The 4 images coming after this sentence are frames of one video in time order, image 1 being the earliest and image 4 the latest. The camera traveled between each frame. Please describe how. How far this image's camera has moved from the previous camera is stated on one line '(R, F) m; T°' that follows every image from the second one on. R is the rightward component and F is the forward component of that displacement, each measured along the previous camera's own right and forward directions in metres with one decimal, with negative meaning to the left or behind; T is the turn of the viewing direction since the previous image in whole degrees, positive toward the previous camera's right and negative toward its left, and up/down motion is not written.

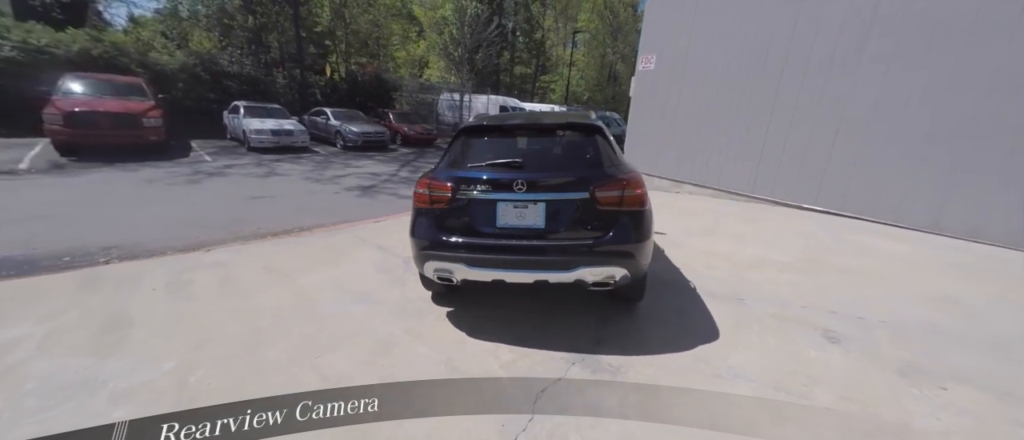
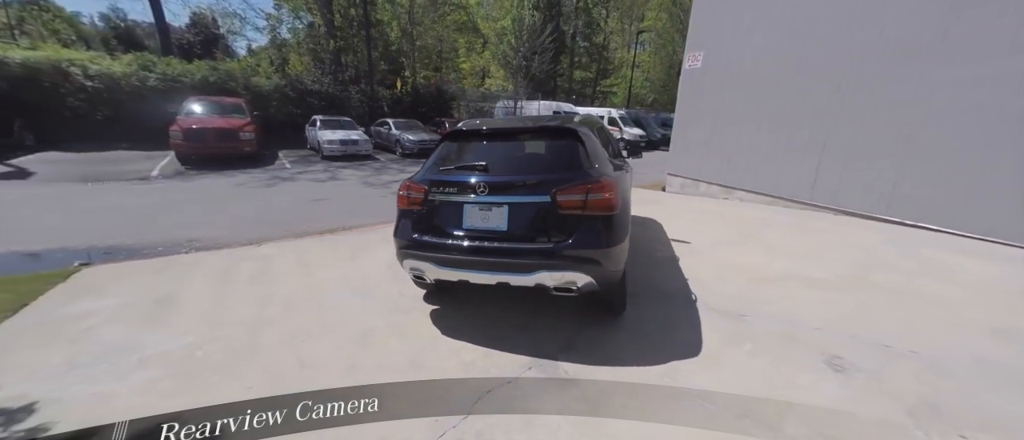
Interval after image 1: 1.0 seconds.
(+0.8, 0.0) m; -11°
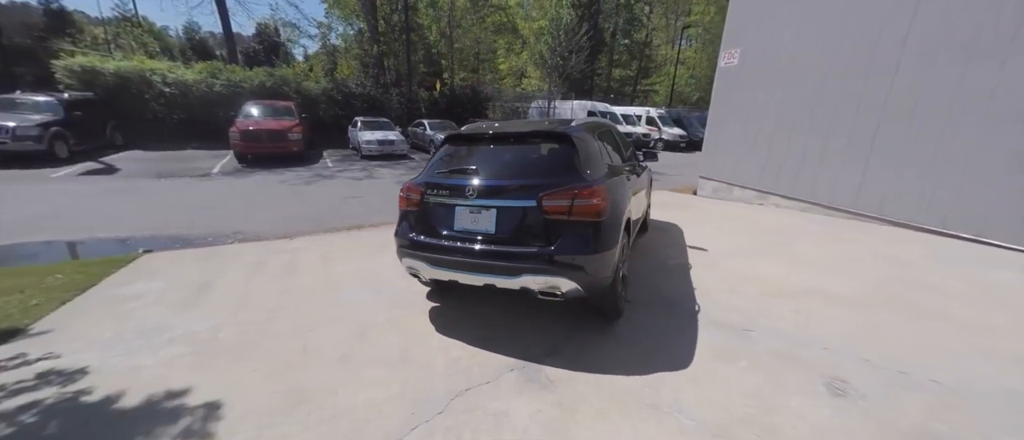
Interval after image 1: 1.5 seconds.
(+0.4, 0.0) m; -7°
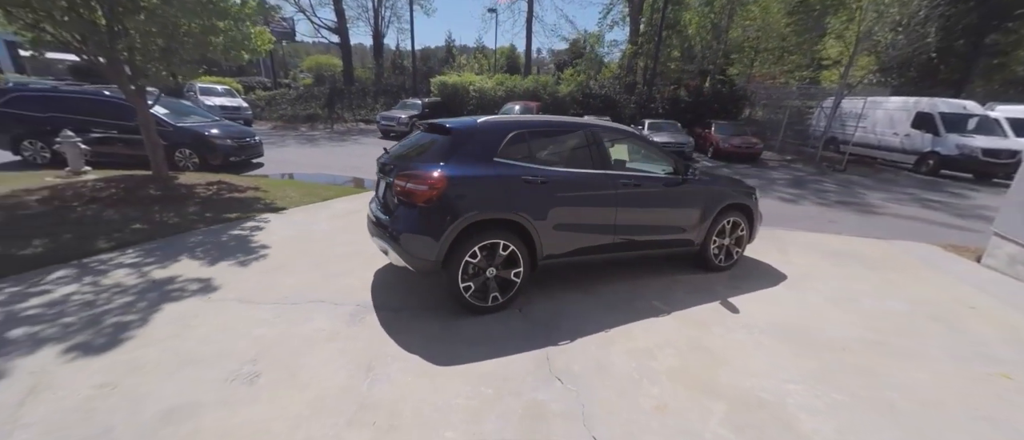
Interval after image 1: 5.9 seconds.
(+3.2, +1.3) m; -45°
